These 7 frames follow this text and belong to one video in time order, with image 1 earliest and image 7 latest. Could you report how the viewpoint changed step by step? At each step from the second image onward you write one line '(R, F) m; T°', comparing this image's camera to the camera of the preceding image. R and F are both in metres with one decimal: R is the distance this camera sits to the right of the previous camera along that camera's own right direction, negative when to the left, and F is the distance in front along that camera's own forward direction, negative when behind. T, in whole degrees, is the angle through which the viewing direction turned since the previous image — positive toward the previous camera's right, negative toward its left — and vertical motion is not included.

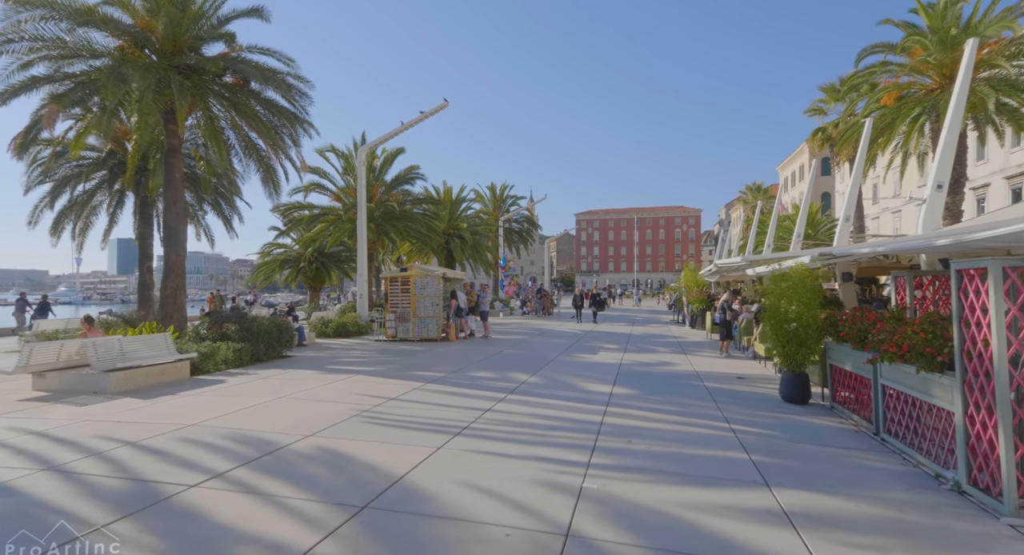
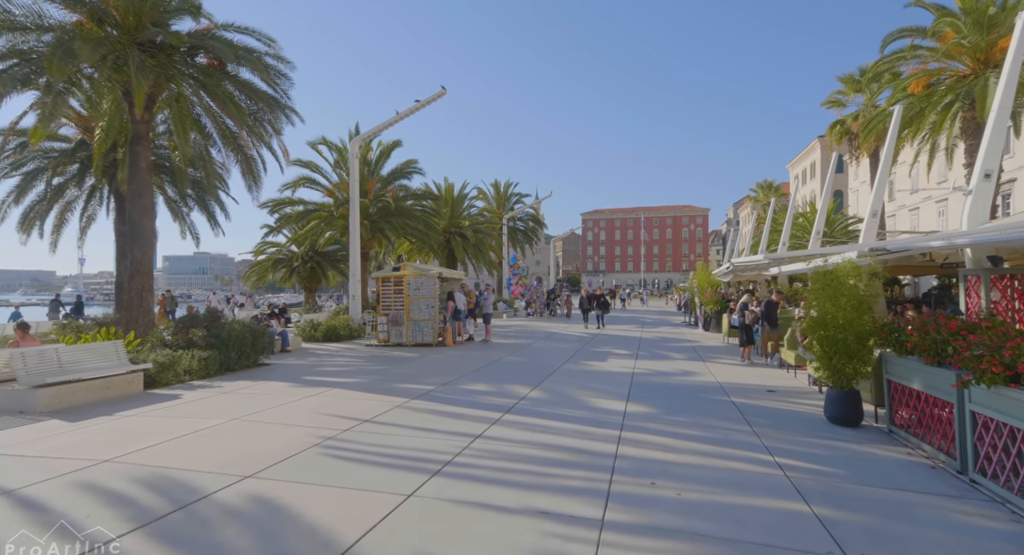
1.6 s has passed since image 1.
(+0.1, +1.3) m; -1°
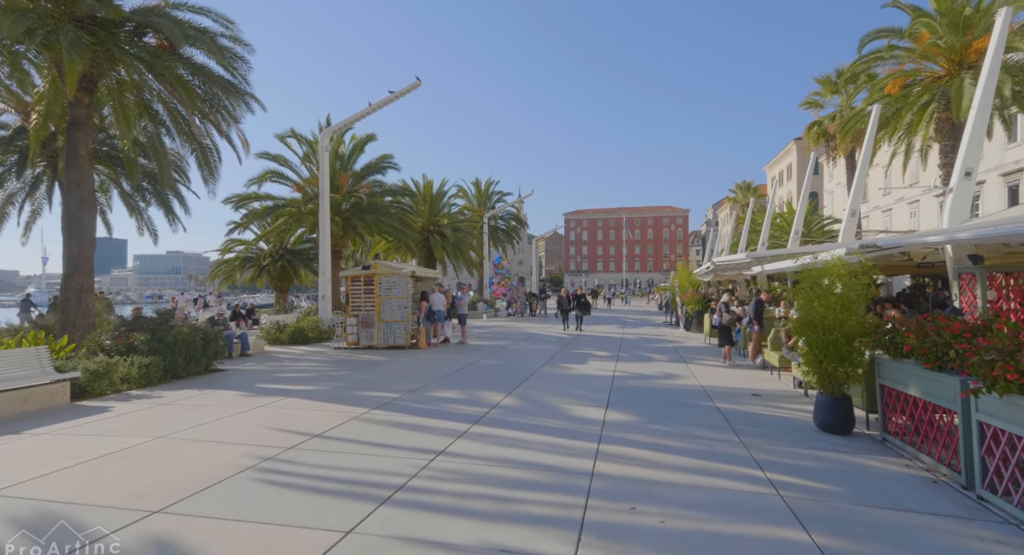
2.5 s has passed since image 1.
(+0.2, +0.6) m; +2°
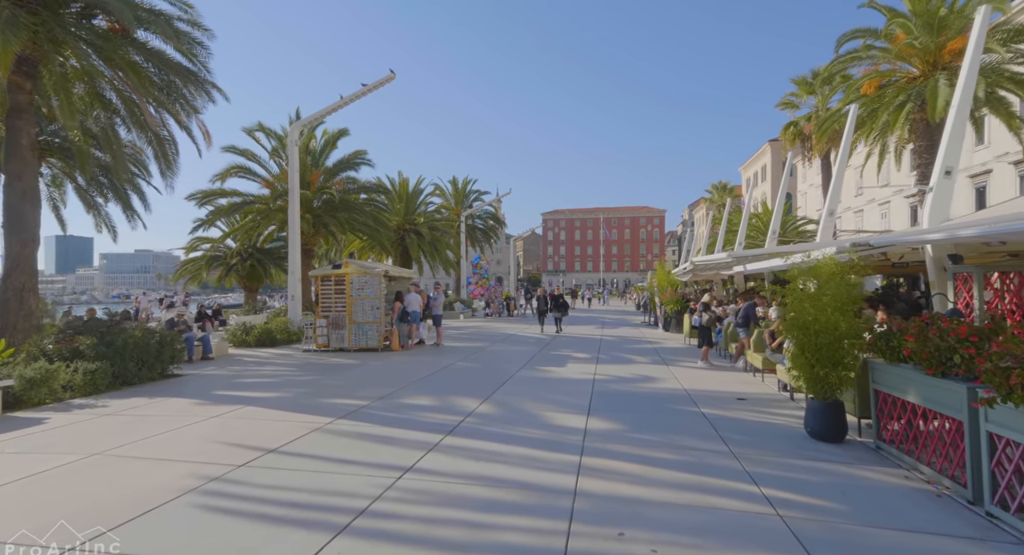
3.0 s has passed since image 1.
(0.0, +0.5) m; +2°
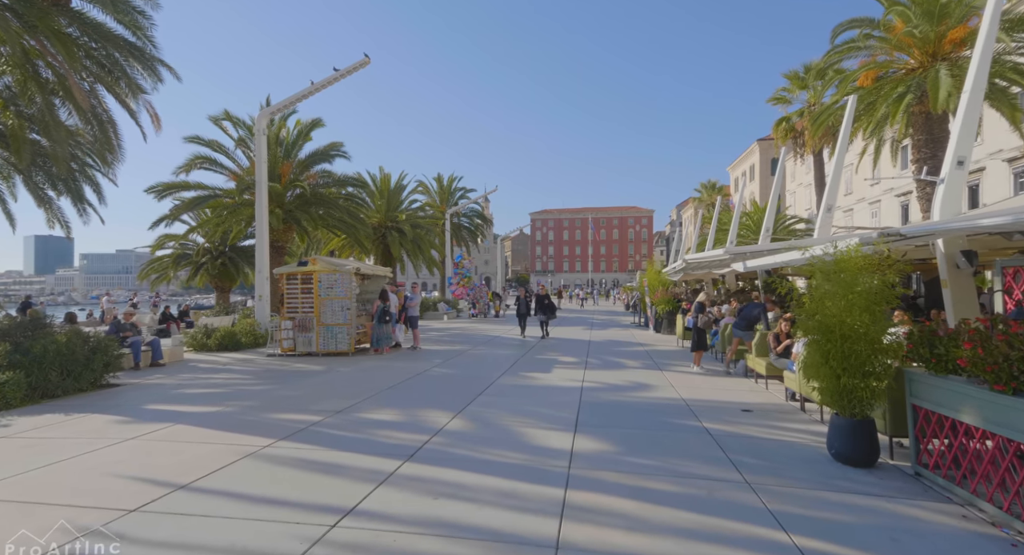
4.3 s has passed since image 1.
(+0.2, +1.0) m; +1°
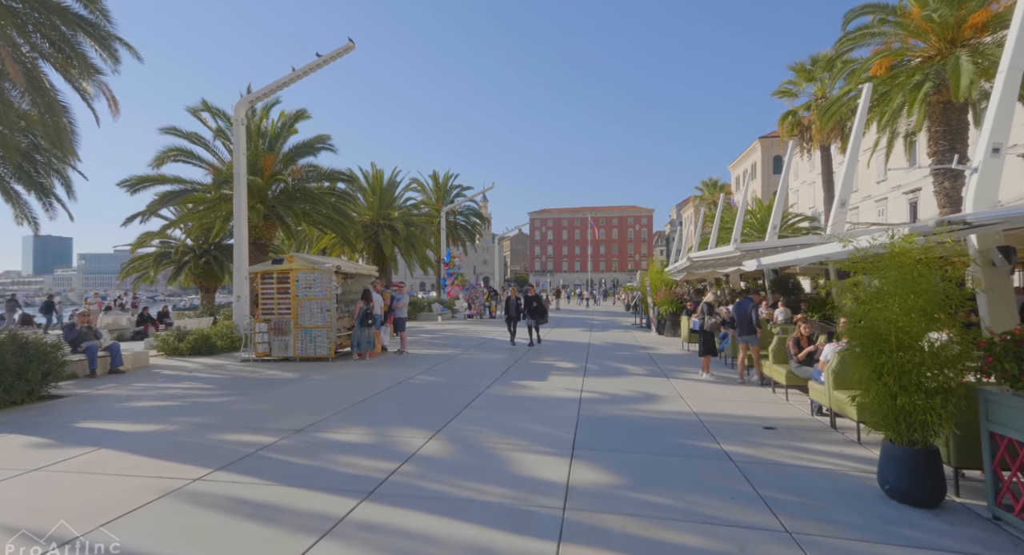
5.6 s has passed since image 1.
(+0.1, +1.0) m; 0°
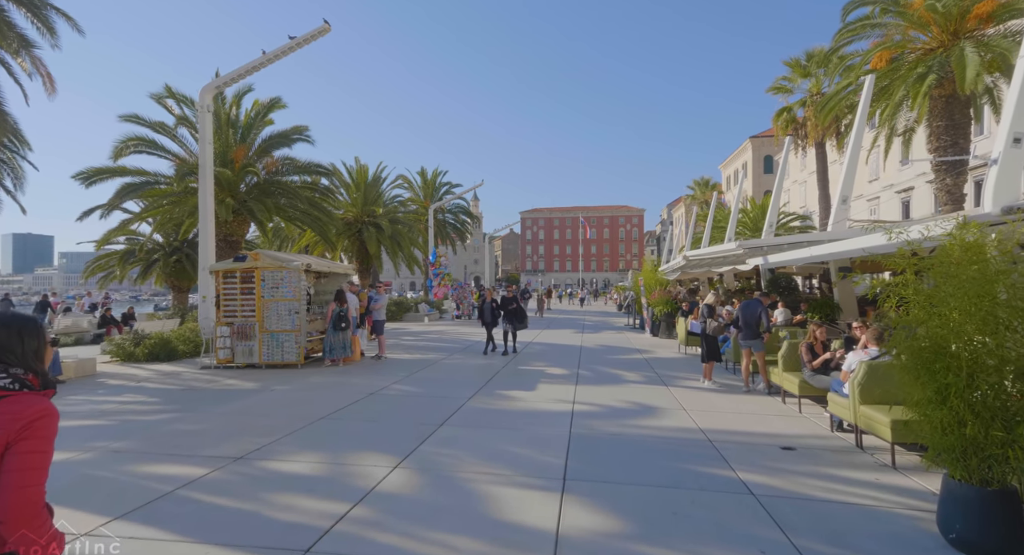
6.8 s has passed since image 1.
(+0.1, +1.0) m; +1°
